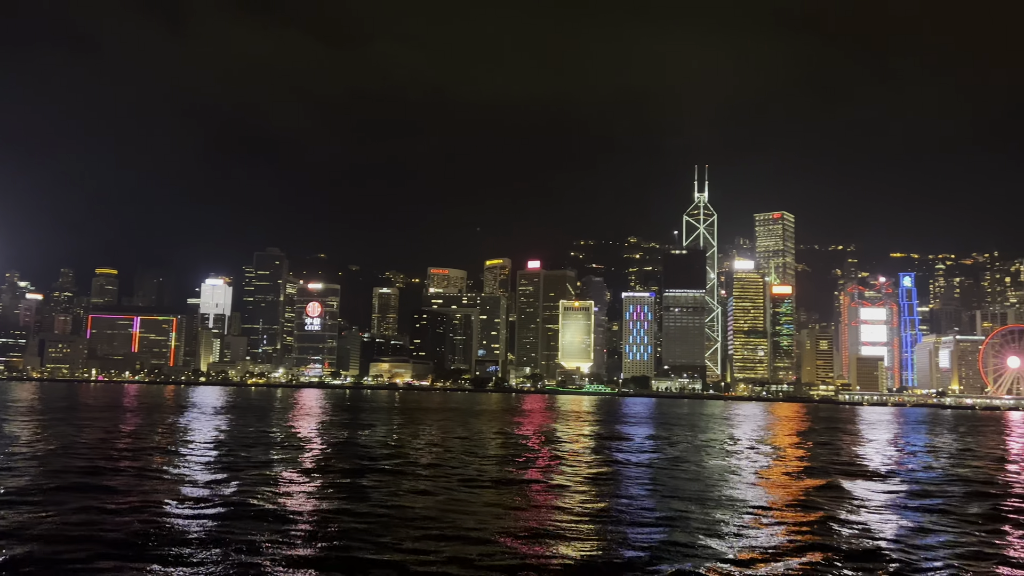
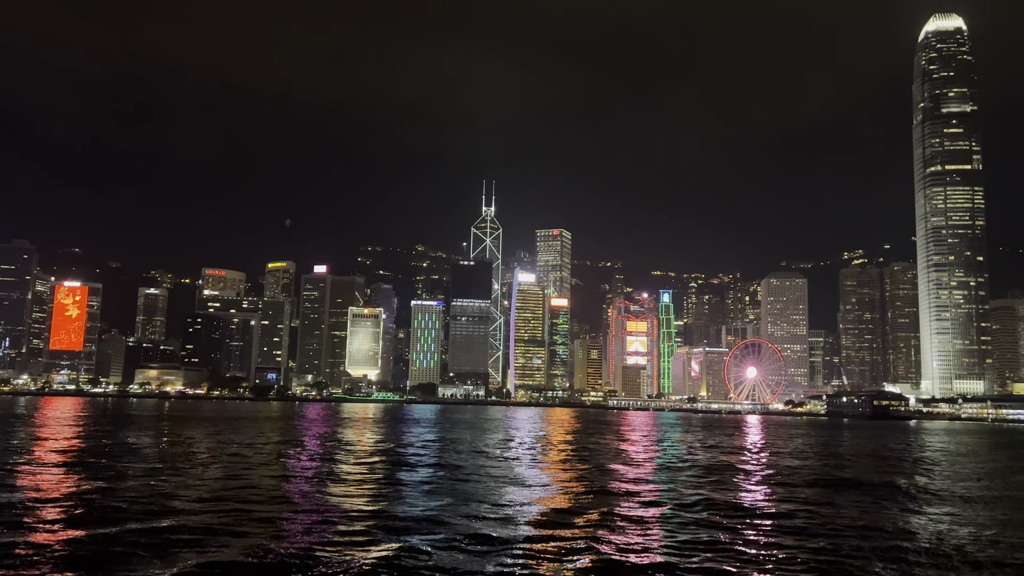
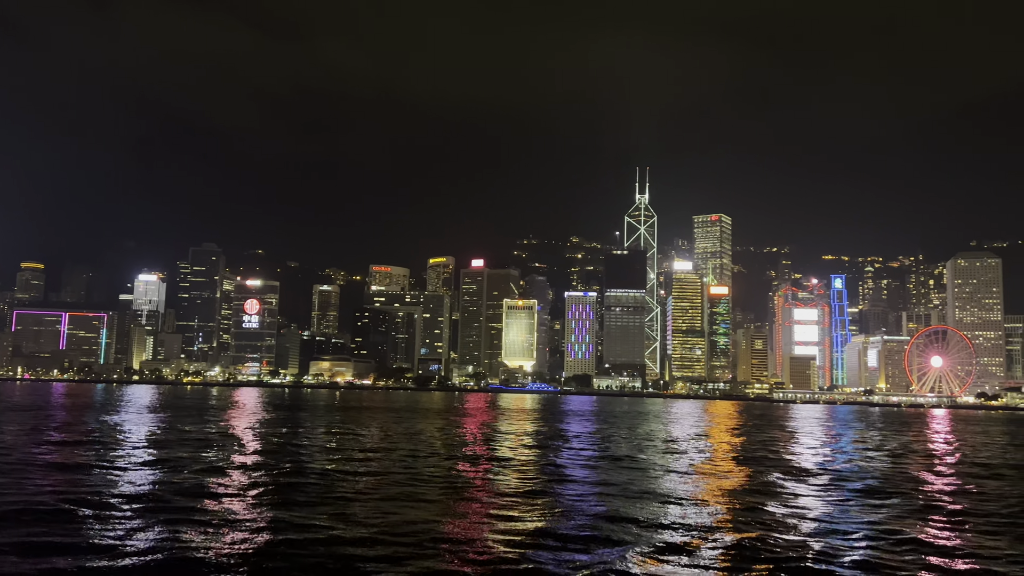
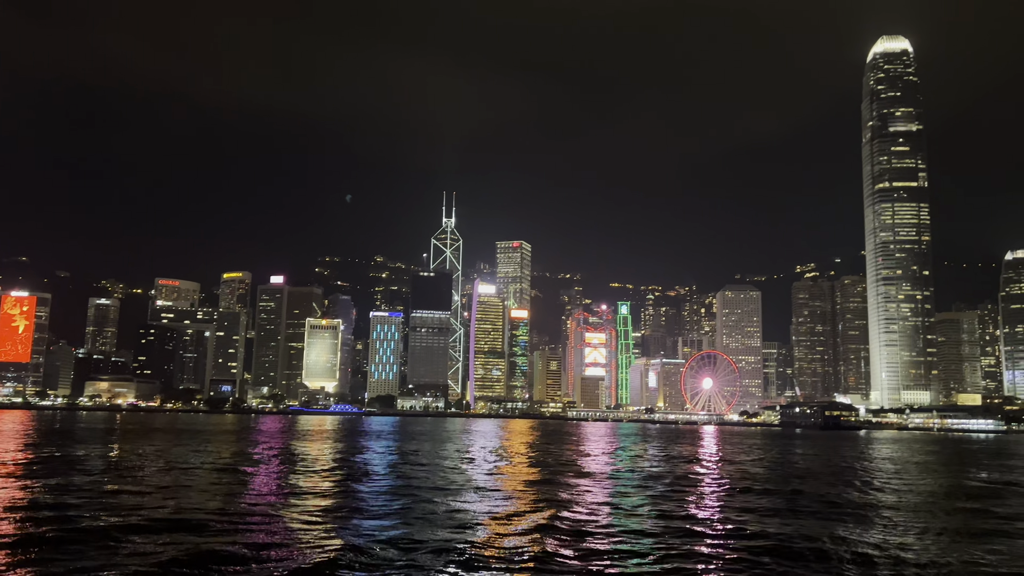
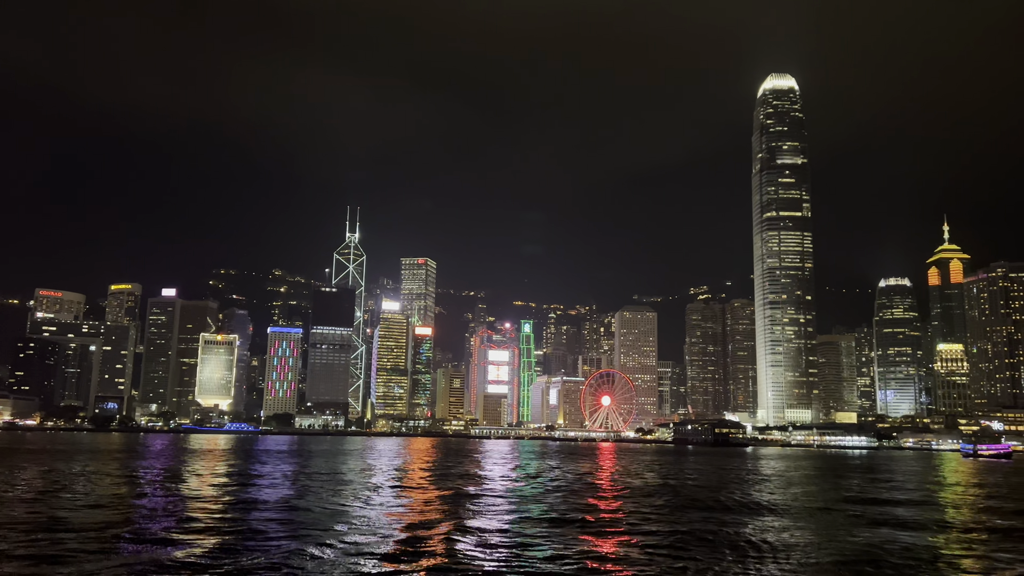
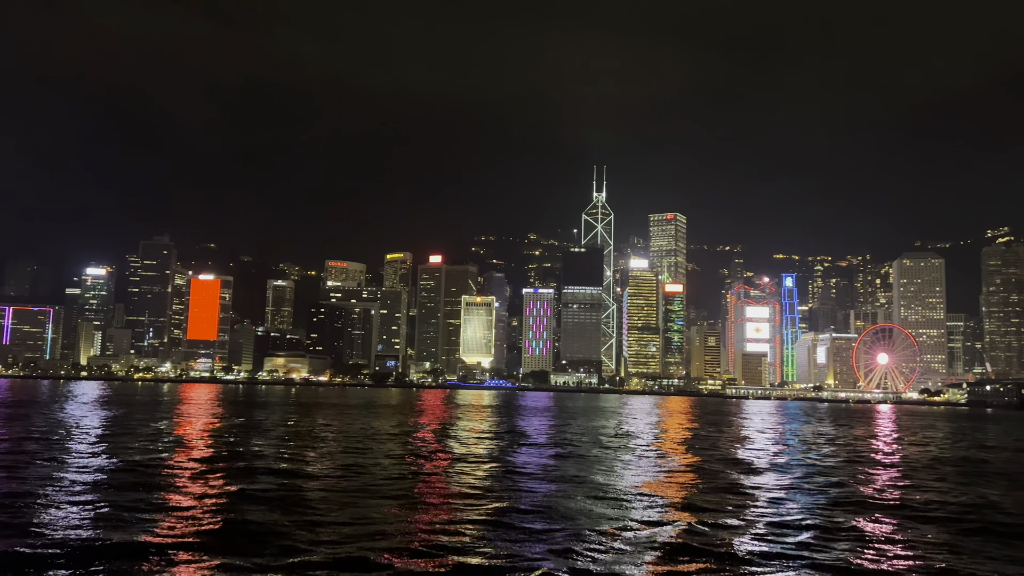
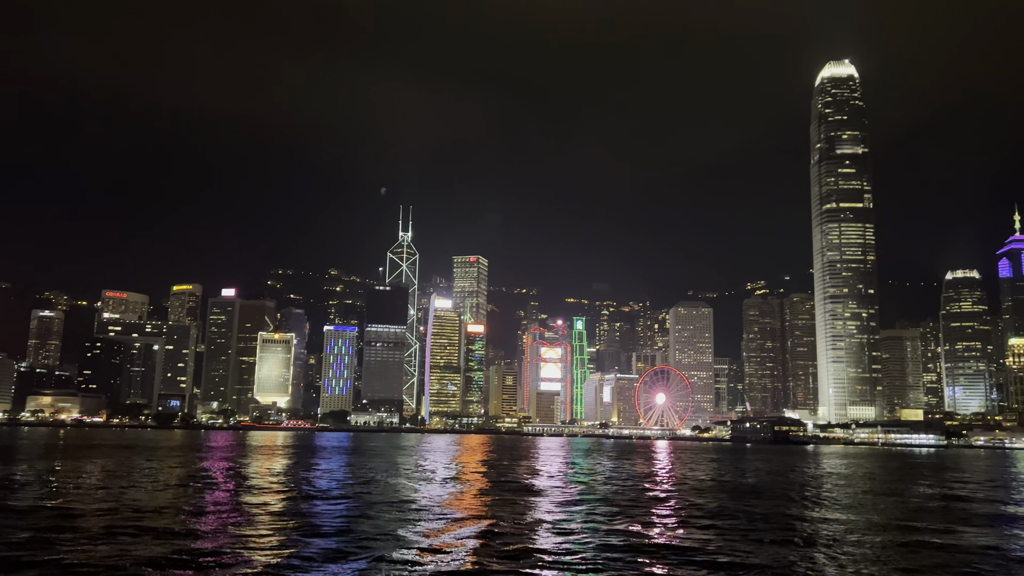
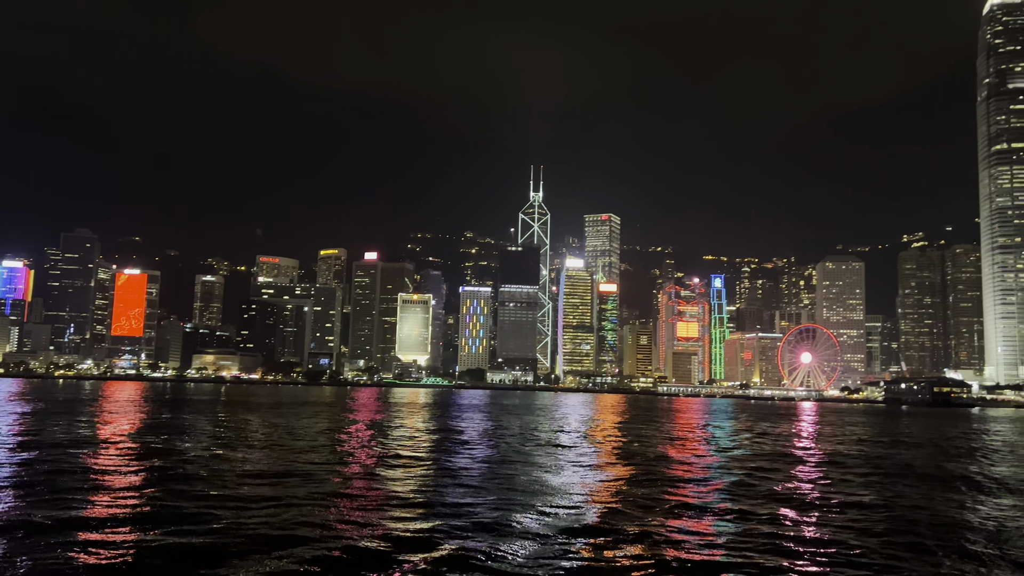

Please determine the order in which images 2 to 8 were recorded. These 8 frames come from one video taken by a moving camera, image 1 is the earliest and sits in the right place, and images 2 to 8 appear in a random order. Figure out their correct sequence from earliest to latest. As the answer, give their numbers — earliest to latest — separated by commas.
3, 6, 8, 2, 4, 7, 5
